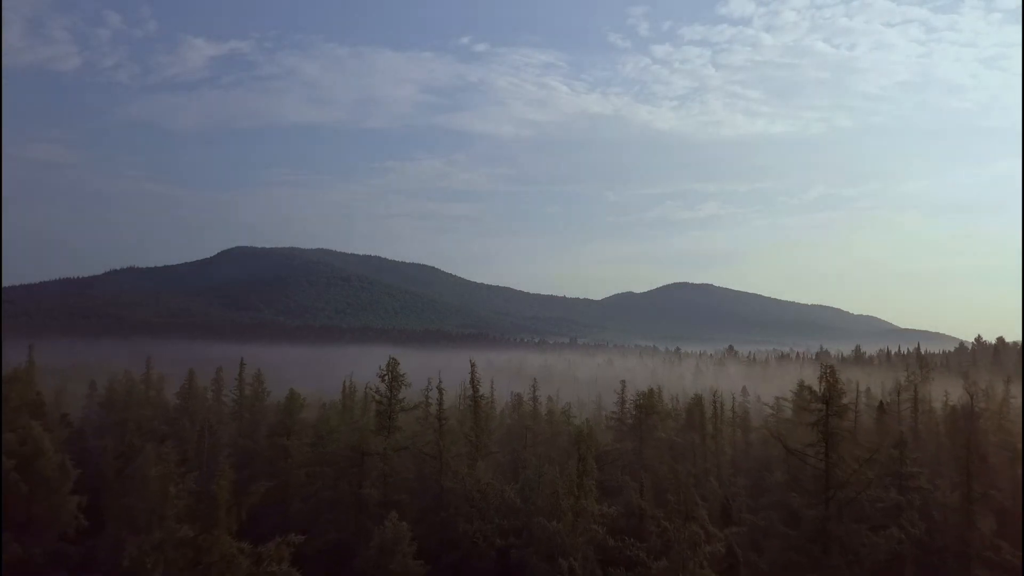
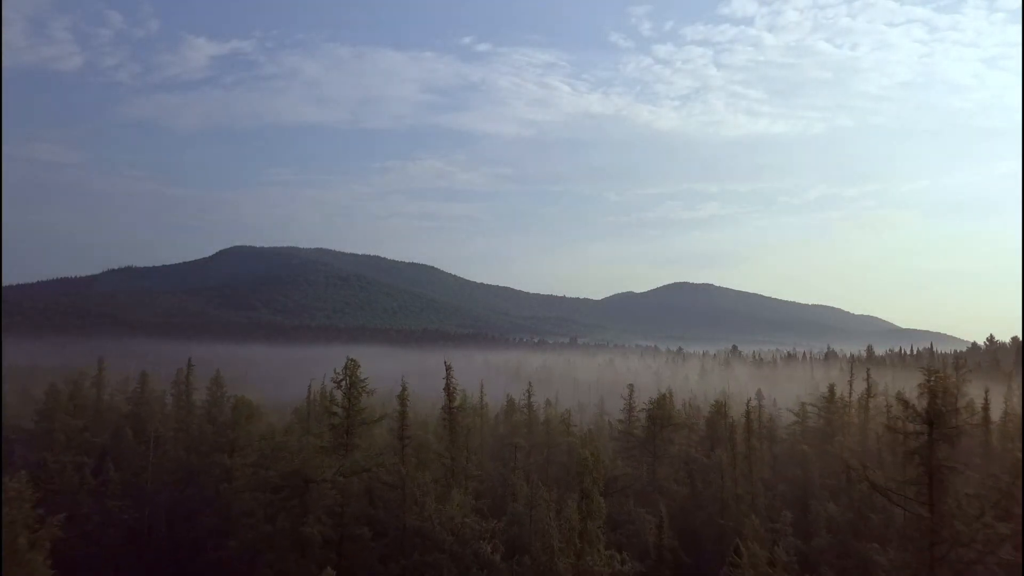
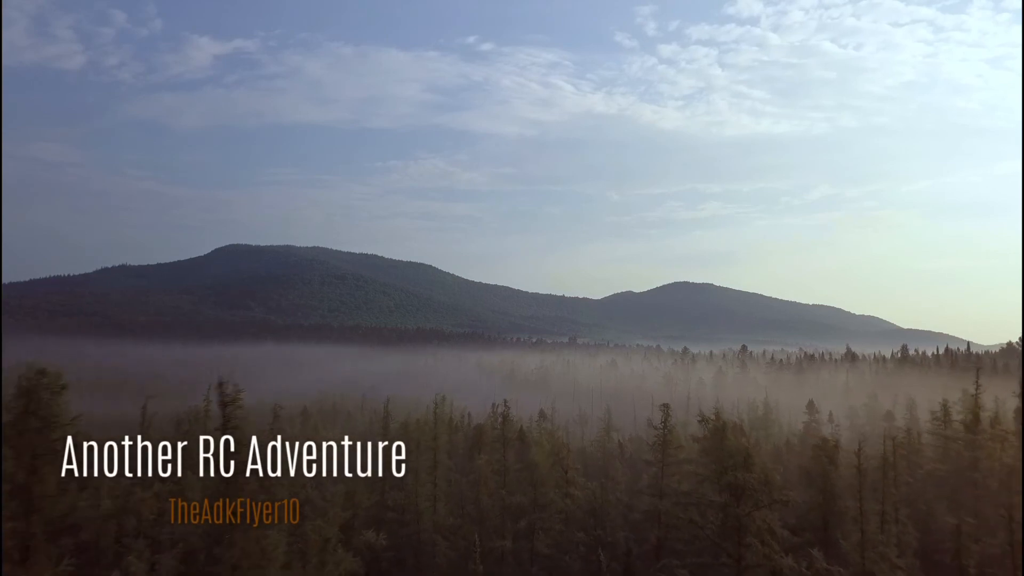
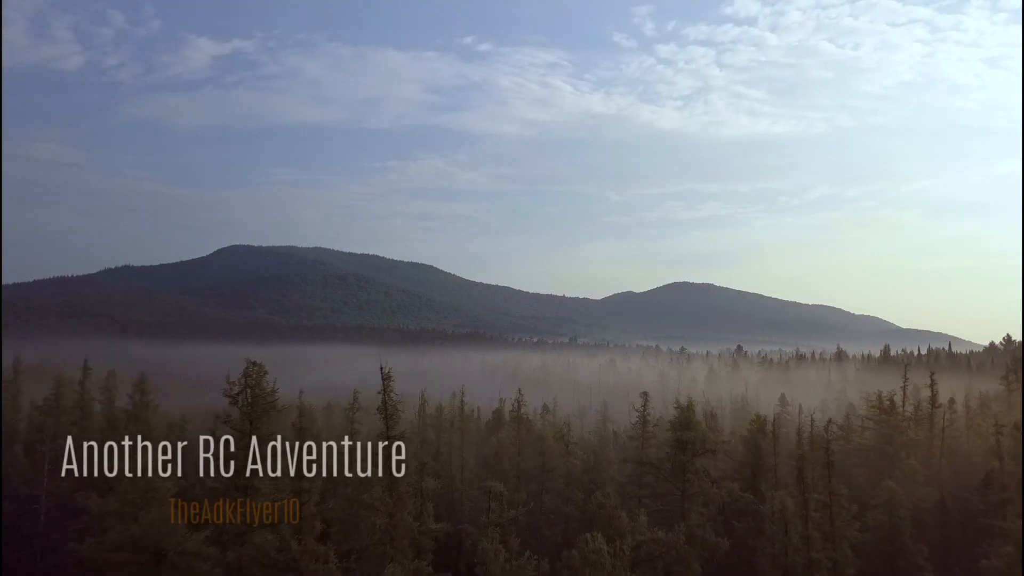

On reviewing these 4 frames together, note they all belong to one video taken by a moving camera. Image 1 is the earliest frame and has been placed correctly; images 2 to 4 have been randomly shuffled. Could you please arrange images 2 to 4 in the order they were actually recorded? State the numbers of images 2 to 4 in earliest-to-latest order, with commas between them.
2, 4, 3
